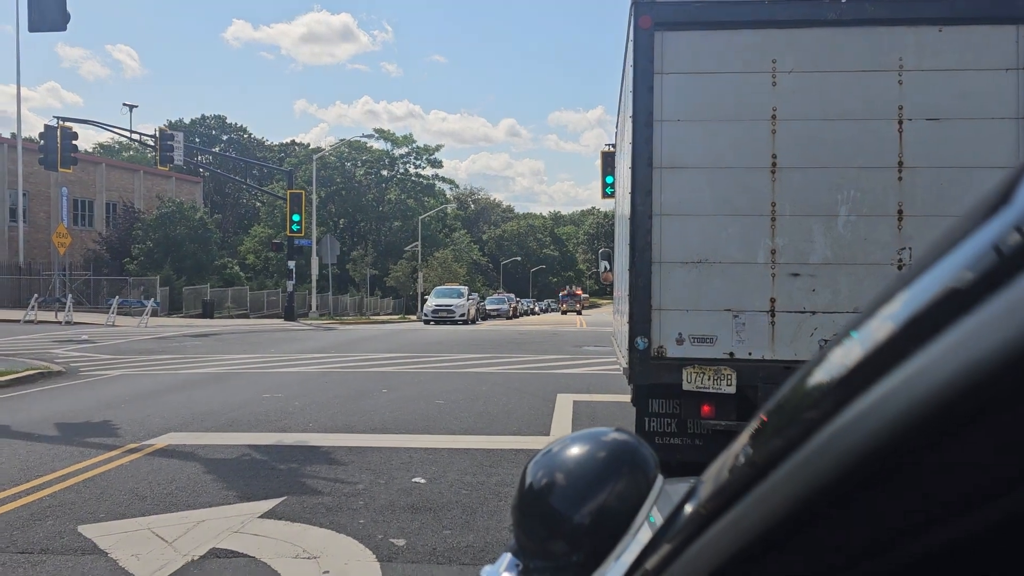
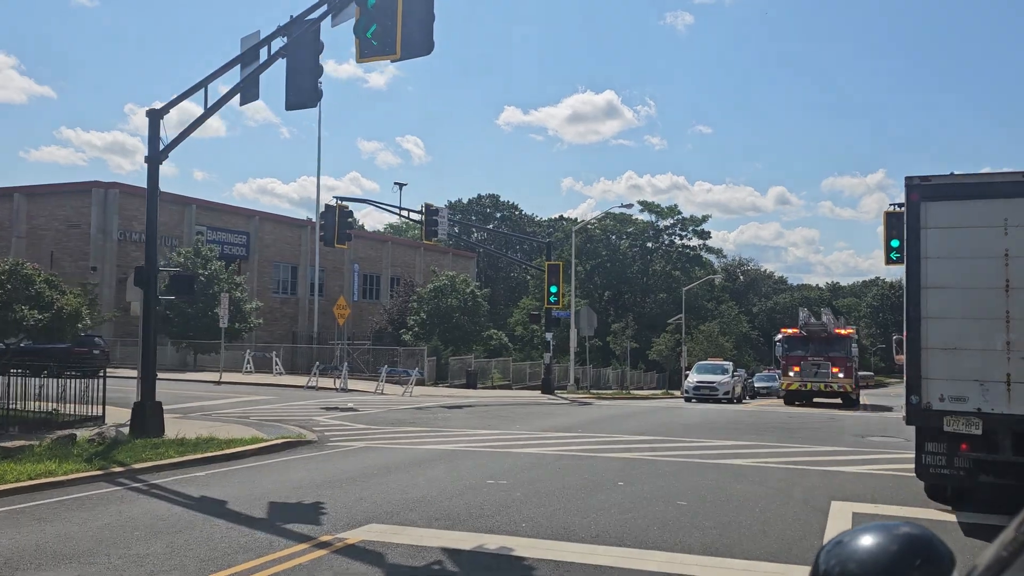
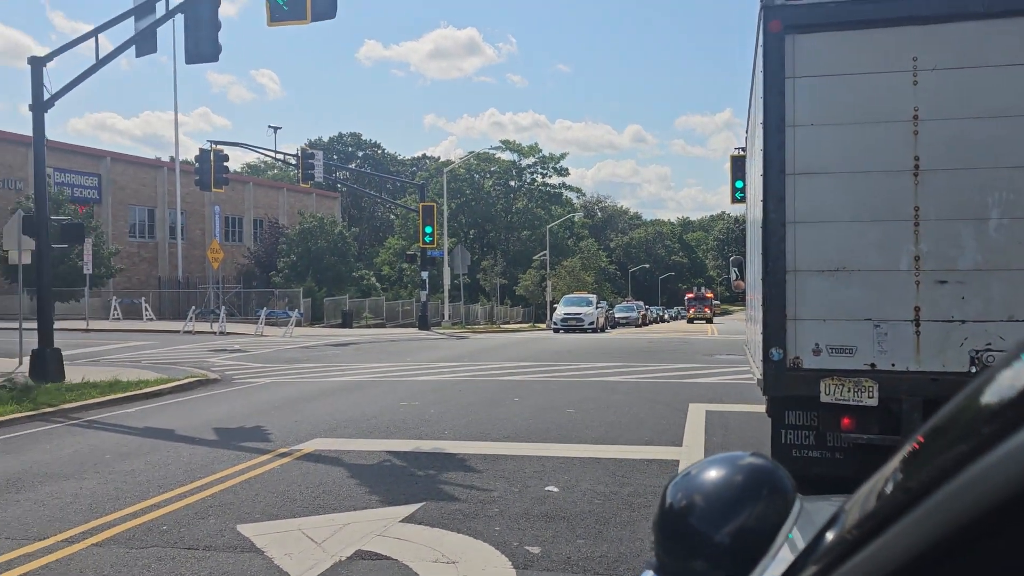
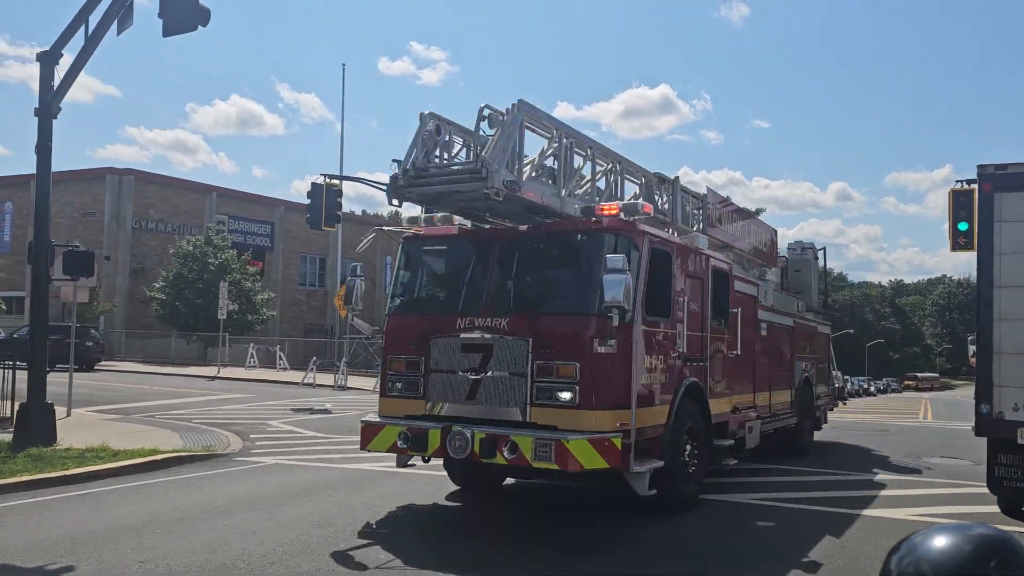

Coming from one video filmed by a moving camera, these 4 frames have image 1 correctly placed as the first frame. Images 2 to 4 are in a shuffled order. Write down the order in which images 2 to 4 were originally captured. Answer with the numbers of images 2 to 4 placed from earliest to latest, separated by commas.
3, 2, 4
